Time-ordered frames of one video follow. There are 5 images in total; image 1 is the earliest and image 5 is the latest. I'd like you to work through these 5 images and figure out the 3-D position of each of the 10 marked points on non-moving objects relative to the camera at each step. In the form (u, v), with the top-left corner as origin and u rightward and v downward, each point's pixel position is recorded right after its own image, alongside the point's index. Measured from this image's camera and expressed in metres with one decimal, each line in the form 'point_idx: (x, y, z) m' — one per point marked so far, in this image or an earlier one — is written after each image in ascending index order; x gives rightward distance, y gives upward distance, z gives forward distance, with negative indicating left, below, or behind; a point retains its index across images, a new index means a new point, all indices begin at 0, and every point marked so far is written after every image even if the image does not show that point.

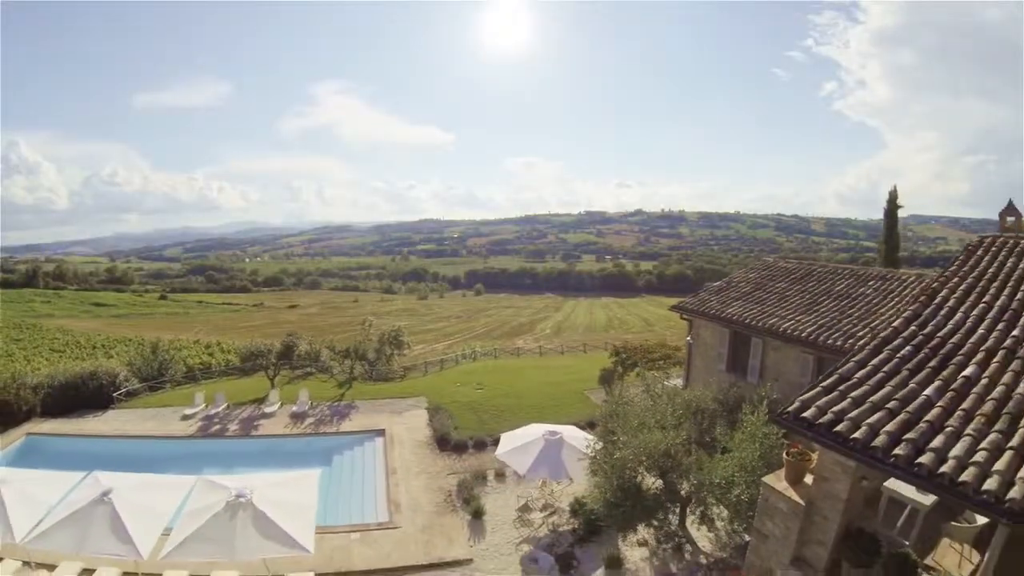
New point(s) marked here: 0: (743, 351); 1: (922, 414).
0: (+4.6, -1.3, +11.9) m
1: (+3.7, -1.1, +5.4) m
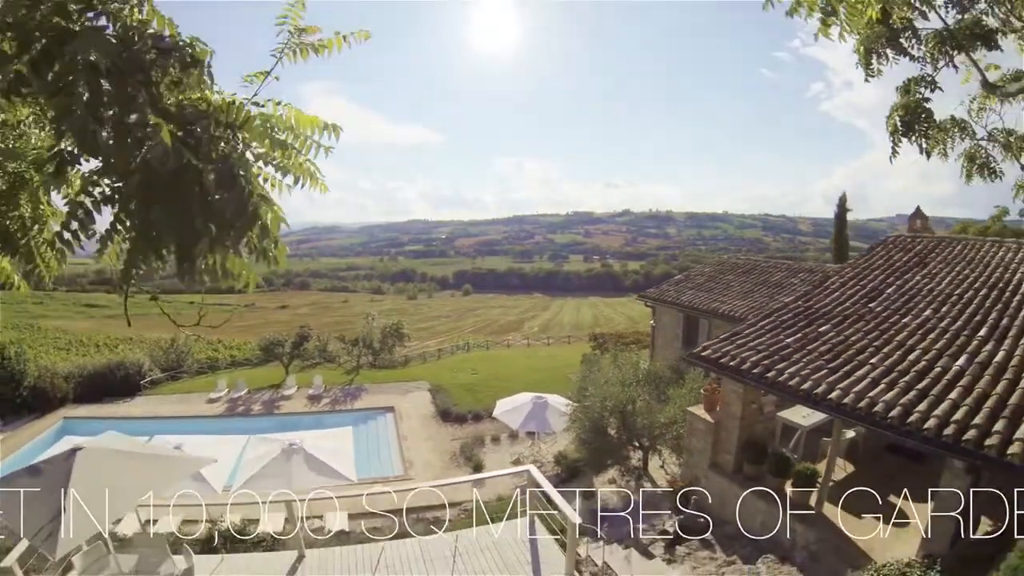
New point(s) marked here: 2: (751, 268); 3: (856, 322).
0: (+4.5, -1.1, +14.6) m
1: (+3.7, -0.9, +8.1) m
2: (+6.4, +0.5, +15.9) m
3: (+5.0, -0.5, +8.7) m
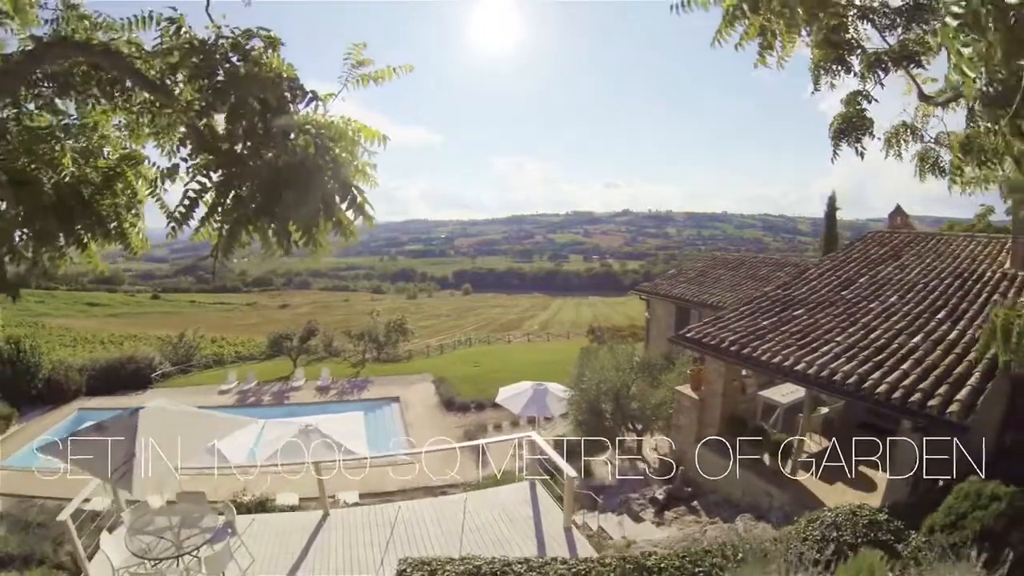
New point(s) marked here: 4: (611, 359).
0: (+4.5, -0.9, +15.4) m
1: (+3.7, -0.7, +8.9) m
2: (+6.4, +0.7, +16.7) m
3: (+5.1, -0.3, +9.5) m
4: (+2.3, -1.7, +13.8) m
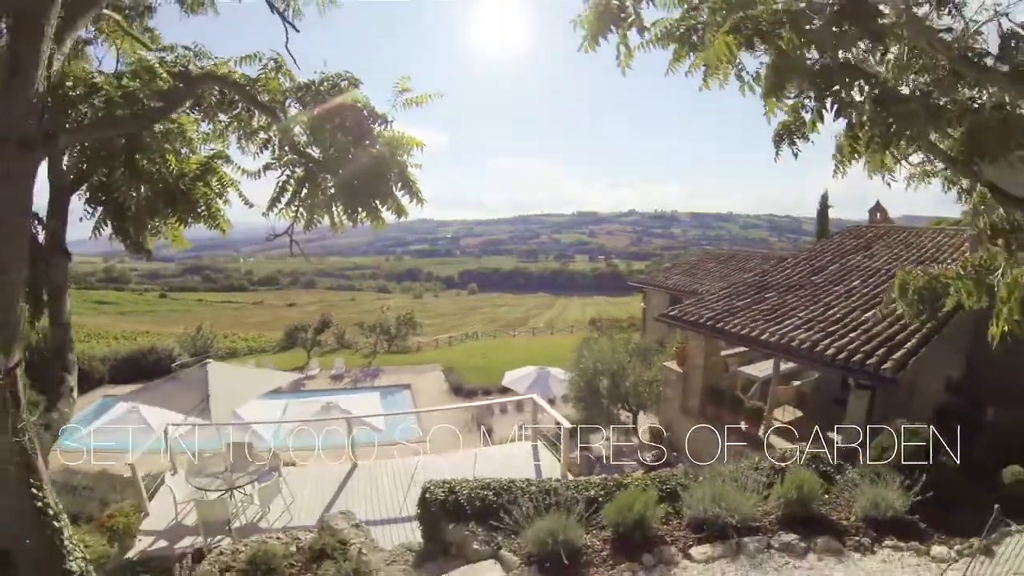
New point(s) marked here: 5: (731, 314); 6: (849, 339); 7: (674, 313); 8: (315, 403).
0: (+4.7, -0.6, +16.6) m
1: (+3.8, -0.4, +10.1) m
2: (+6.6, +1.0, +17.8) m
3: (+5.2, -0.1, +10.7) m
4: (+2.4, -1.4, +14.9) m
5: (+3.7, -0.5, +9.8) m
6: (+4.7, -0.8, +8.2) m
7: (+2.9, -0.5, +10.5) m
8: (-5.0, -2.9, +15.0) m
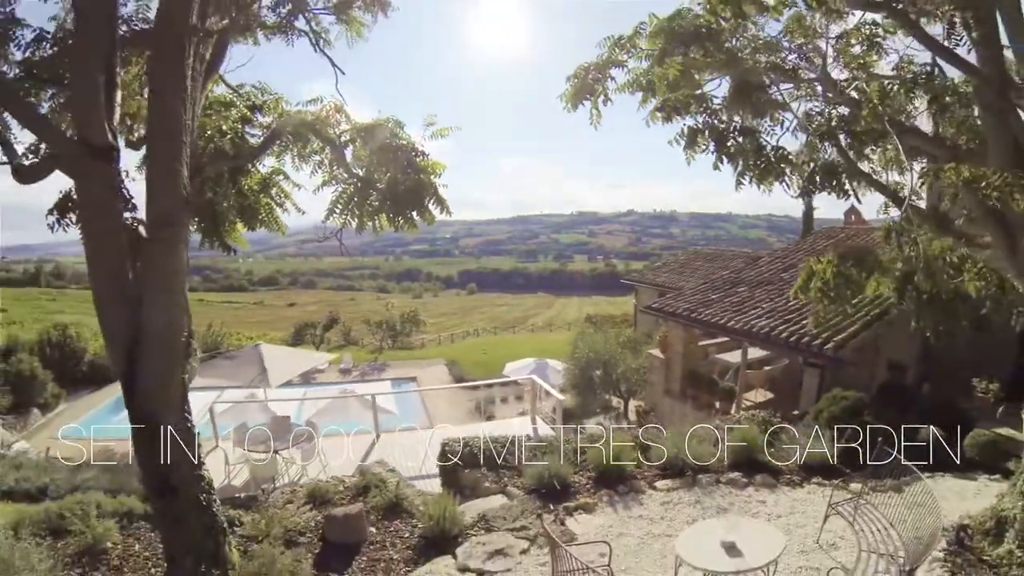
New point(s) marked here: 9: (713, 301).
0: (+4.7, -0.5, +17.9) m
1: (+3.8, -0.3, +11.4) m
2: (+6.6, +1.1, +19.2) m
3: (+5.2, 0.0, +12.0) m
4: (+2.4, -1.3, +16.2) m
5: (+3.7, -0.4, +11.2) m
6: (+4.7, -0.7, +9.5) m
7: (+3.0, -0.4, +11.8) m
8: (-4.9, -2.8, +16.3) m
9: (+4.0, -0.3, +11.4) m
